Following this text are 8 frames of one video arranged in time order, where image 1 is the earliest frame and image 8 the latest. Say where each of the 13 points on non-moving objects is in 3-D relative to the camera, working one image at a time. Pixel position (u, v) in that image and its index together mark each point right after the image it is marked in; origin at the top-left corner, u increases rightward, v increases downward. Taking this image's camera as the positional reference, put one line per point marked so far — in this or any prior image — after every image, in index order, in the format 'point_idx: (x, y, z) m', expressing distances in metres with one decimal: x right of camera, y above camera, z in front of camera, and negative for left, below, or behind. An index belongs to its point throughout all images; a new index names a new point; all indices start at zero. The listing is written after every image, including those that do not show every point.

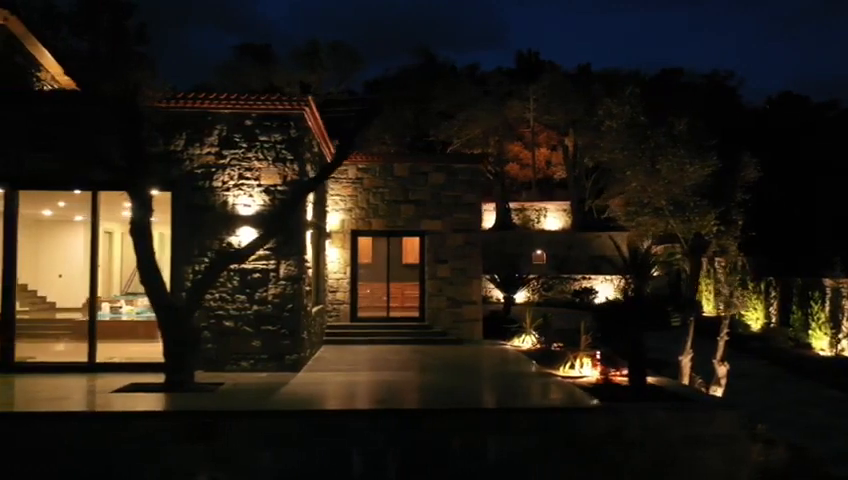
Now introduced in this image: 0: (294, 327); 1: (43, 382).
0: (-2.0, -1.3, +11.1) m
1: (-5.7, -2.1, +10.9) m
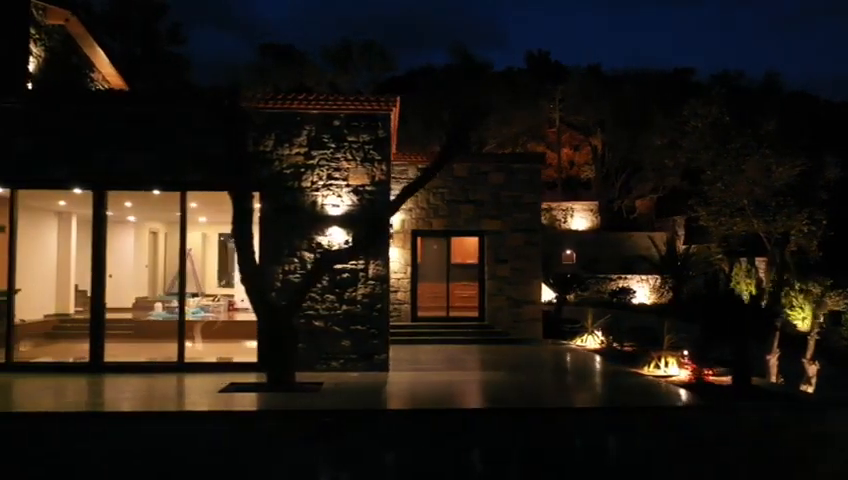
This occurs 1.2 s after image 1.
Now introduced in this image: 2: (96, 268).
0: (-0.6, -1.3, +11.1) m
1: (-4.4, -2.1, +10.9) m
2: (-5.0, -0.5, +11.4) m
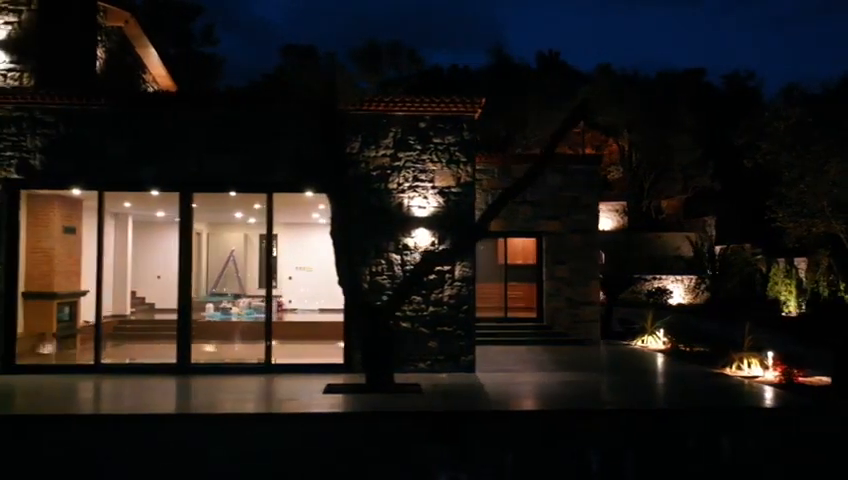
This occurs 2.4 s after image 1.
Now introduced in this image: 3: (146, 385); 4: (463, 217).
0: (+0.7, -1.3, +11.2) m
1: (-3.1, -2.1, +10.9) m
2: (-3.7, -0.5, +11.4) m
3: (-4.2, -2.1, +10.9) m
4: (+0.6, +0.3, +11.2) m
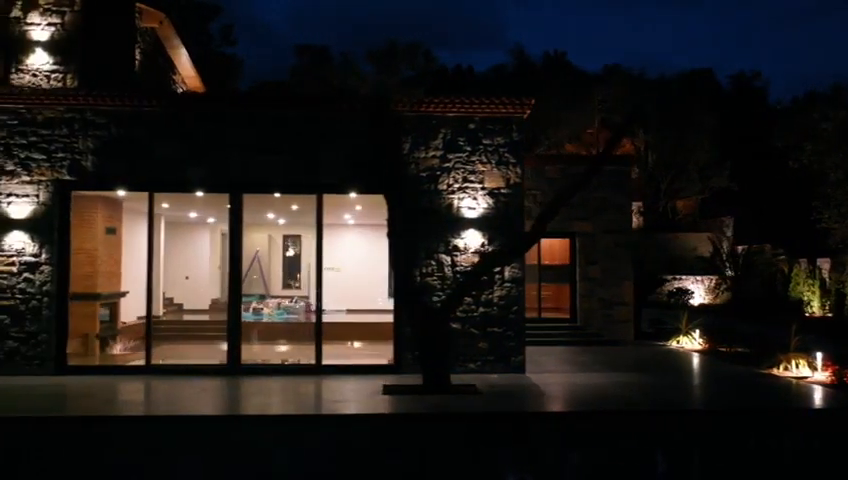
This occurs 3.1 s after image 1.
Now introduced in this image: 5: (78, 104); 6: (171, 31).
0: (+1.5, -1.3, +11.2) m
1: (-2.3, -2.2, +10.9) m
2: (-2.9, -0.5, +11.4) m
3: (-3.4, -2.2, +10.9) m
4: (+1.4, +0.3, +11.2) m
5: (-5.1, +2.0, +10.9) m
6: (-5.7, +4.7, +16.6) m
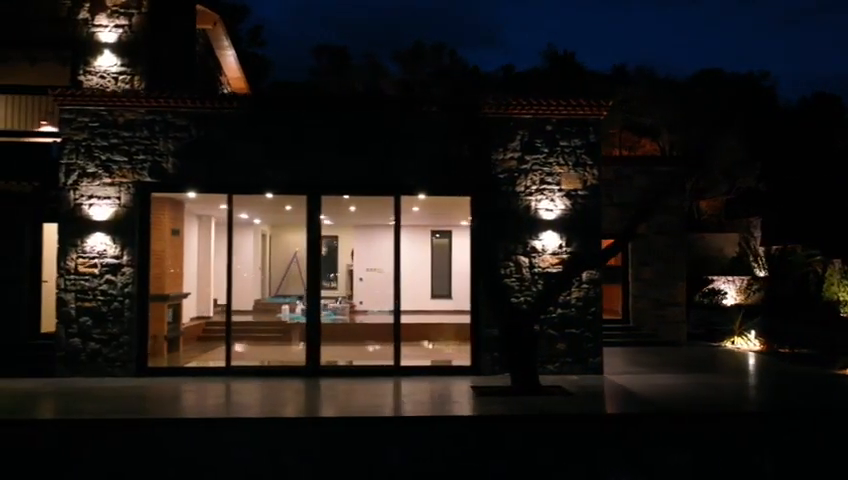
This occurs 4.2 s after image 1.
0: (+2.7, -1.4, +11.2) m
1: (-1.1, -2.2, +11.0) m
2: (-1.8, -0.5, +11.4) m
3: (-2.2, -2.2, +10.9) m
4: (+2.6, +0.3, +11.3) m
5: (-3.9, +2.0, +10.9) m
6: (-4.6, +4.7, +16.6) m
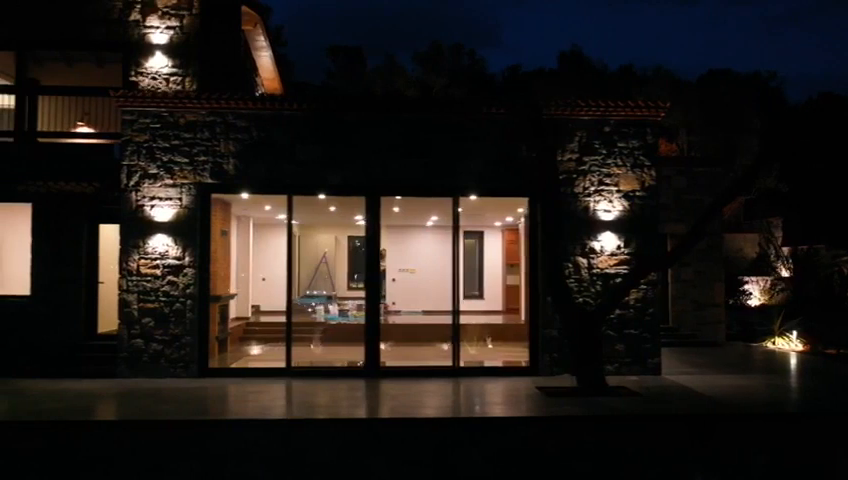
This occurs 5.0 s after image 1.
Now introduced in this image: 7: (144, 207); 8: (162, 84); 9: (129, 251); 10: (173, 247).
0: (+3.6, -1.4, +11.2) m
1: (-0.2, -2.2, +11.0) m
2: (-0.8, -0.6, +11.5) m
3: (-1.3, -2.2, +11.0) m
4: (+3.5, +0.3, +11.3) m
5: (-3.0, +2.0, +10.9) m
6: (-3.7, +4.7, +16.6) m
7: (-4.1, +0.5, +10.9) m
8: (-4.6, +2.8, +13.0) m
9: (-4.3, -0.2, +10.8) m
10: (-3.7, -0.1, +10.9) m
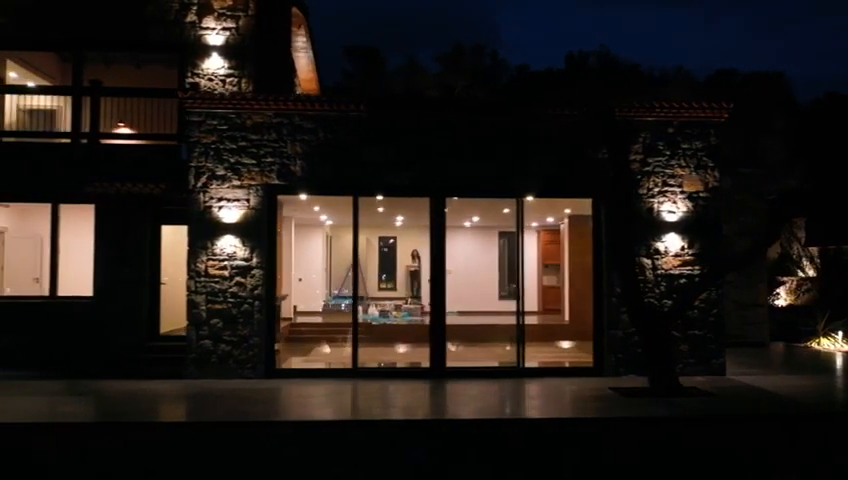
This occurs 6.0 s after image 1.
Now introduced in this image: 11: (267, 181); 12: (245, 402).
0: (+4.6, -1.4, +11.3) m
1: (+0.8, -2.2, +11.0) m
2: (+0.1, -0.6, +11.5) m
3: (-0.3, -2.2, +11.0) m
4: (+4.5, +0.3, +11.3) m
5: (-2.0, +2.0, +10.9) m
6: (-2.7, +4.7, +16.7) m
7: (-3.1, +0.5, +10.9) m
8: (-3.6, +2.7, +13.0) m
9: (-3.3, -0.2, +10.8) m
10: (-2.7, -0.1, +10.9) m
11: (-2.3, +0.9, +11.0) m
12: (-2.5, -2.3, +10.1) m
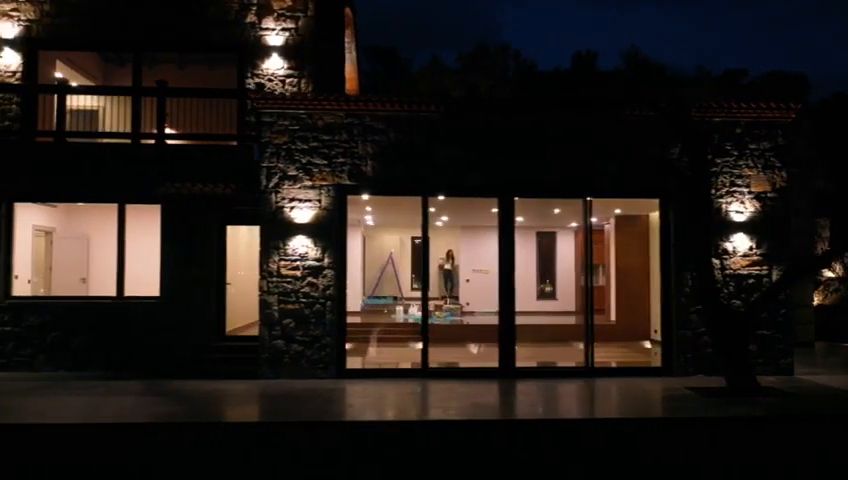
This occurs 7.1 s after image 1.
0: (+5.6, -1.4, +11.3) m
1: (+1.9, -2.2, +11.0) m
2: (+1.2, -0.6, +11.5) m
3: (+0.8, -2.2, +11.0) m
4: (+5.5, +0.3, +11.4) m
5: (-1.0, +2.0, +11.0) m
6: (-1.6, +4.7, +16.7) m
7: (-2.1, +0.5, +10.9) m
8: (-2.6, +2.7, +13.0) m
9: (-2.3, -0.2, +10.8) m
10: (-1.7, -0.1, +10.9) m
11: (-1.3, +0.9, +11.0) m
12: (-1.4, -2.3, +10.2) m
